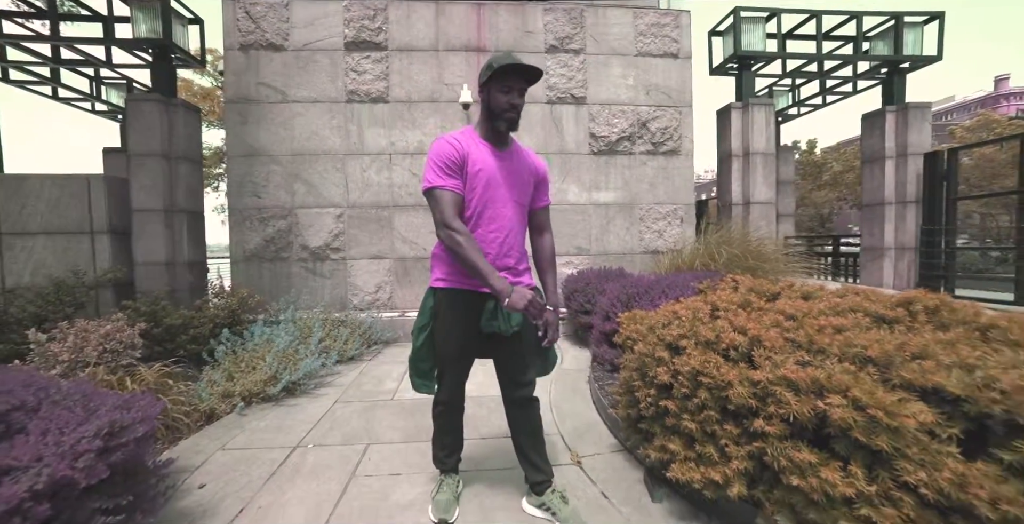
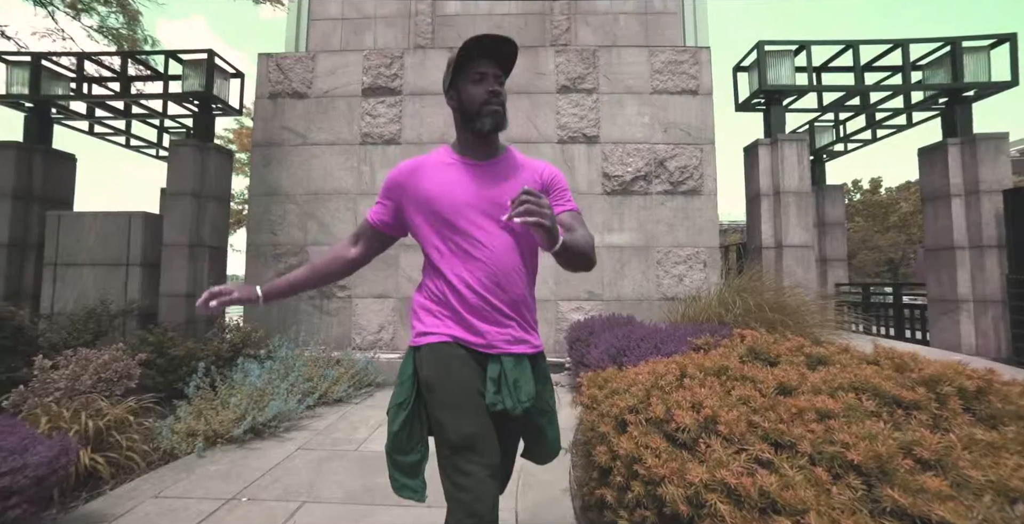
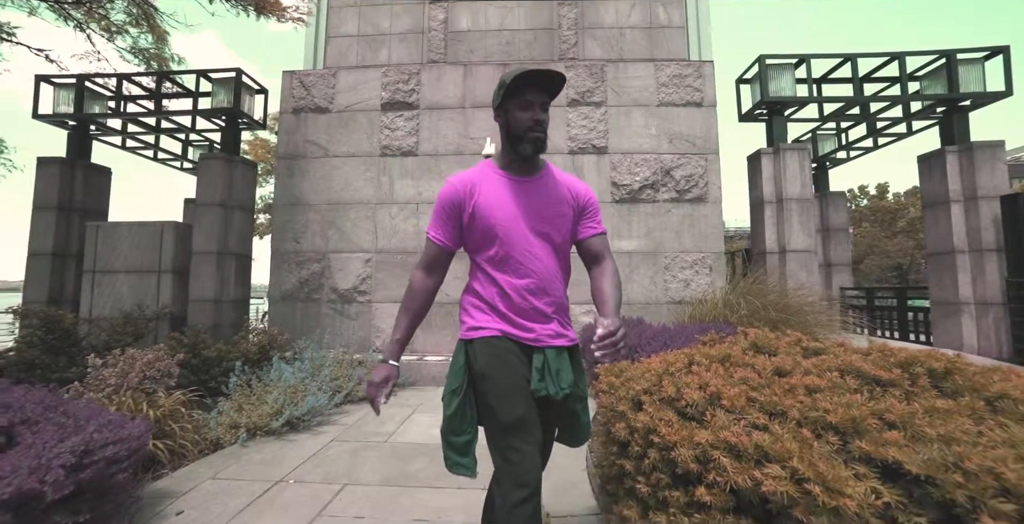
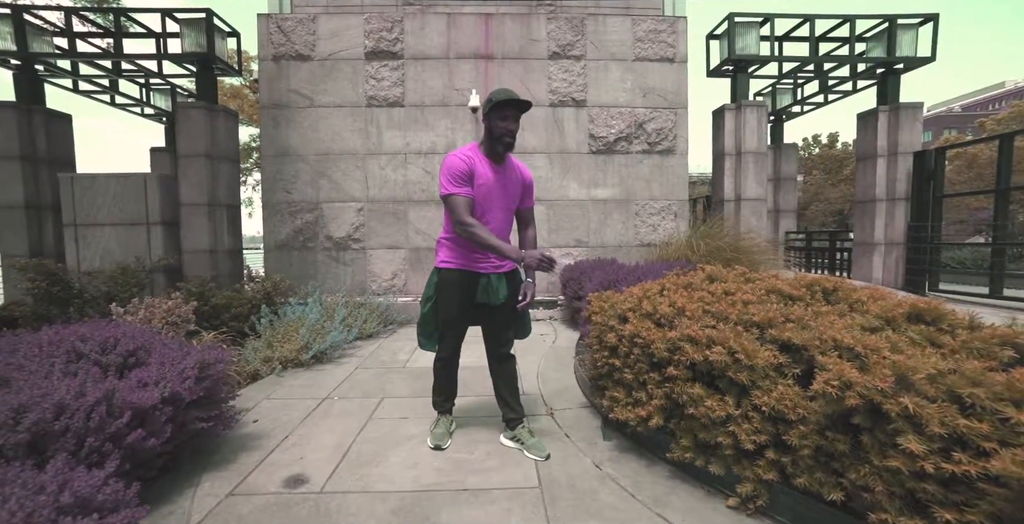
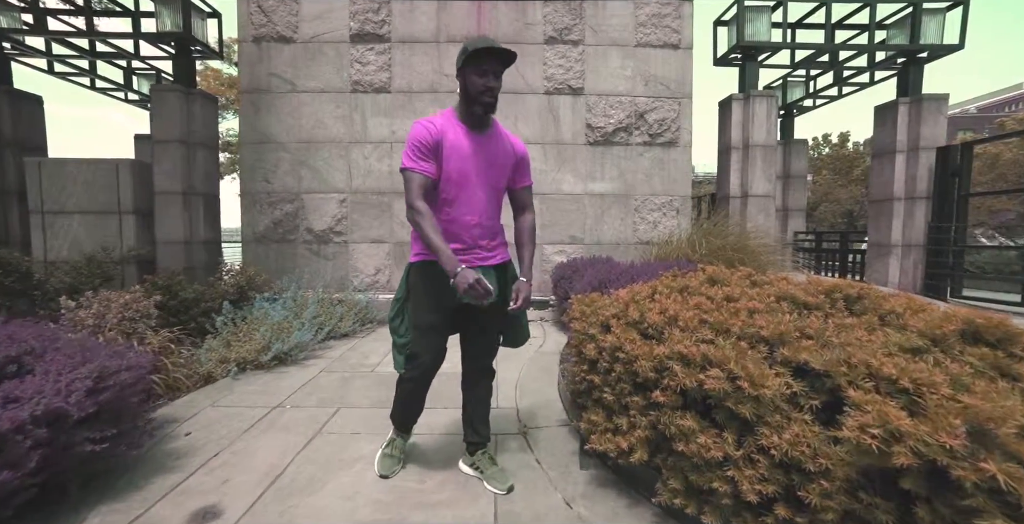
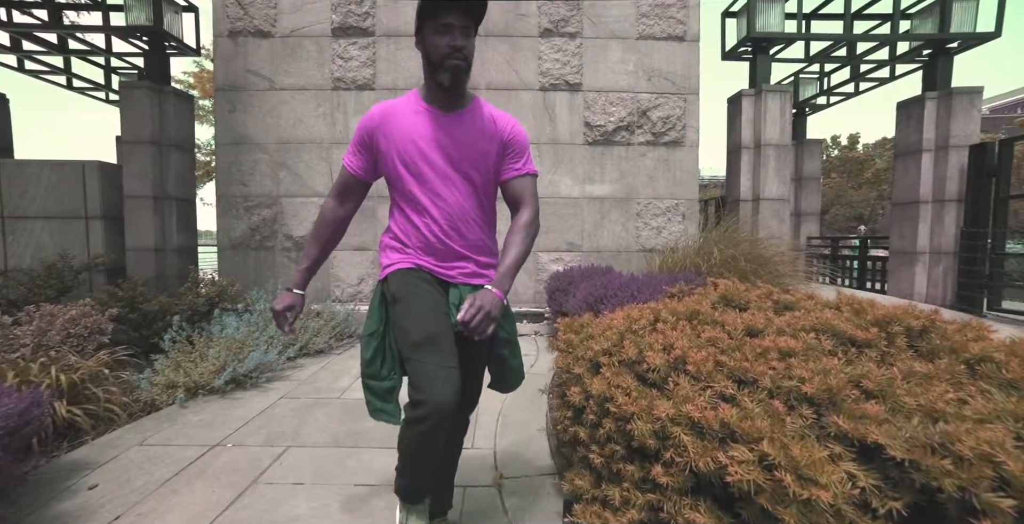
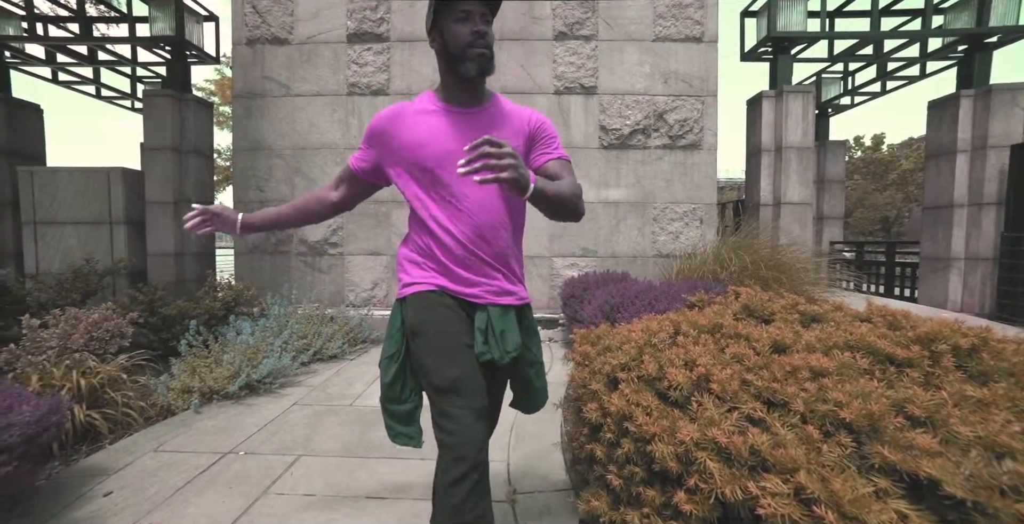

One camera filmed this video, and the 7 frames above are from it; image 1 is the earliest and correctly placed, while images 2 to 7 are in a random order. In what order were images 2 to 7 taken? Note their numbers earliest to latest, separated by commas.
4, 5, 6, 7, 2, 3
